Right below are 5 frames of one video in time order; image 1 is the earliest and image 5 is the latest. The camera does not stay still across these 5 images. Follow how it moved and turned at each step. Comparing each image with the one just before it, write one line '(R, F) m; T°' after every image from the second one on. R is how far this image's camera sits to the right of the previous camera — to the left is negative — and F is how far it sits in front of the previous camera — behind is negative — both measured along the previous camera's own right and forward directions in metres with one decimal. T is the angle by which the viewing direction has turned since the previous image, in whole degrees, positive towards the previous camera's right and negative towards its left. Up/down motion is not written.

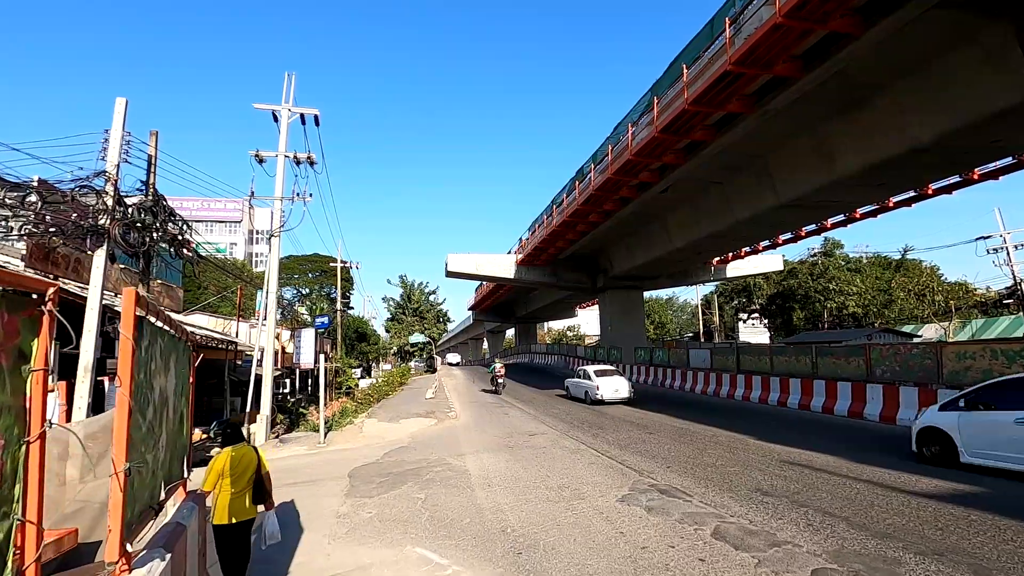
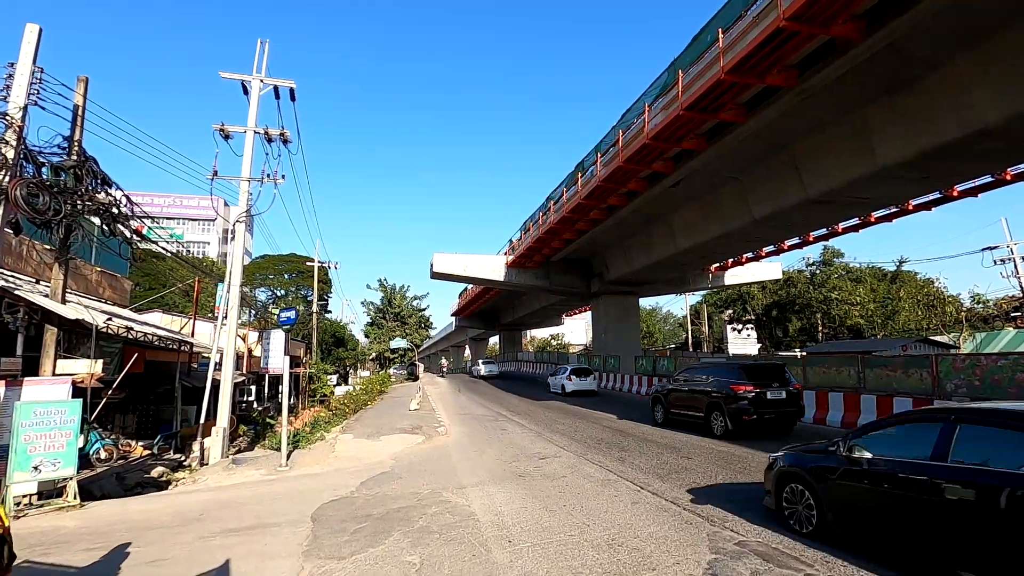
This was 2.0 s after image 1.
(-0.5, +2.1) m; +2°
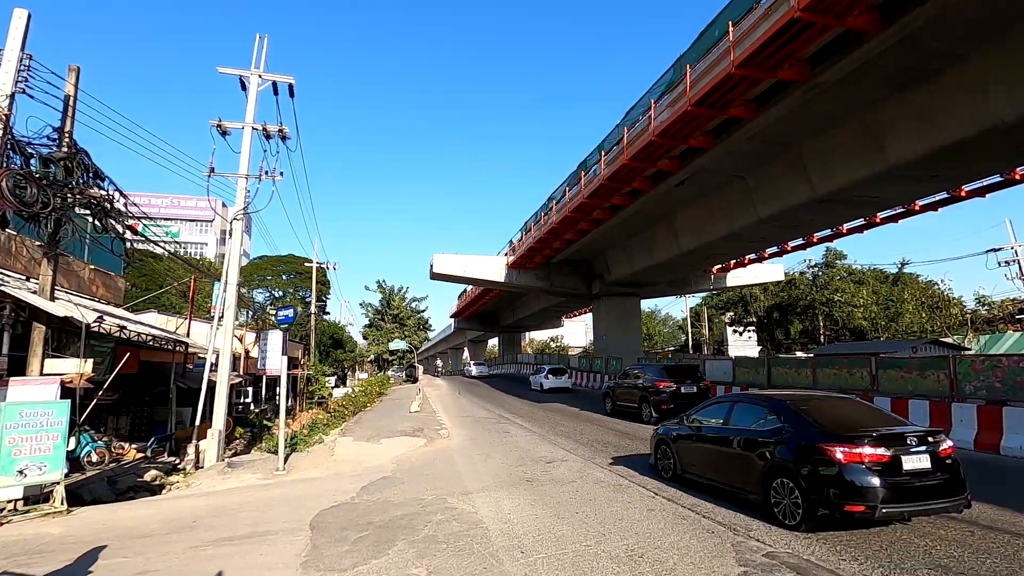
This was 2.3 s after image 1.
(-0.1, +0.3) m; 0°
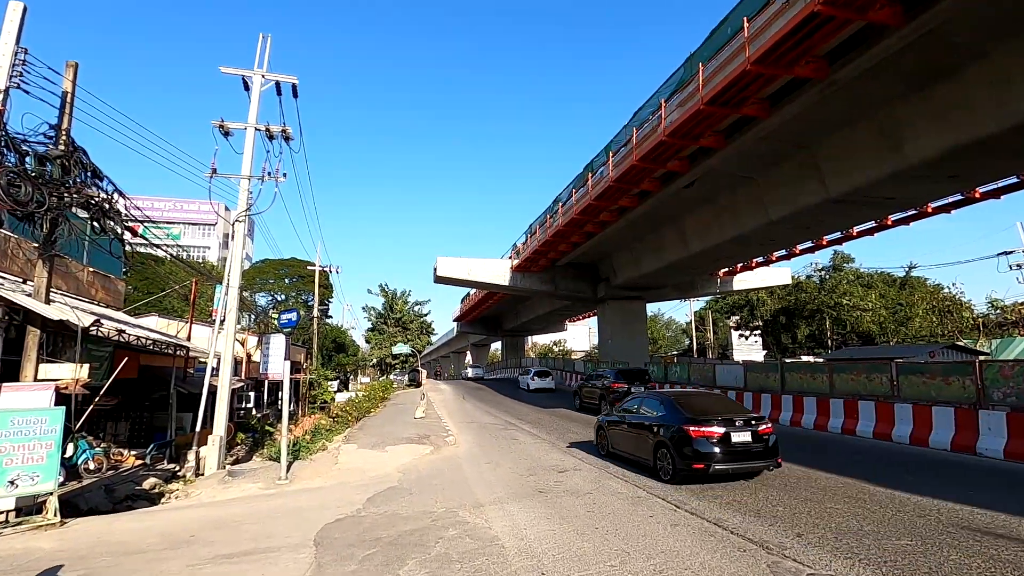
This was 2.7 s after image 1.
(-0.1, +0.3) m; 0°
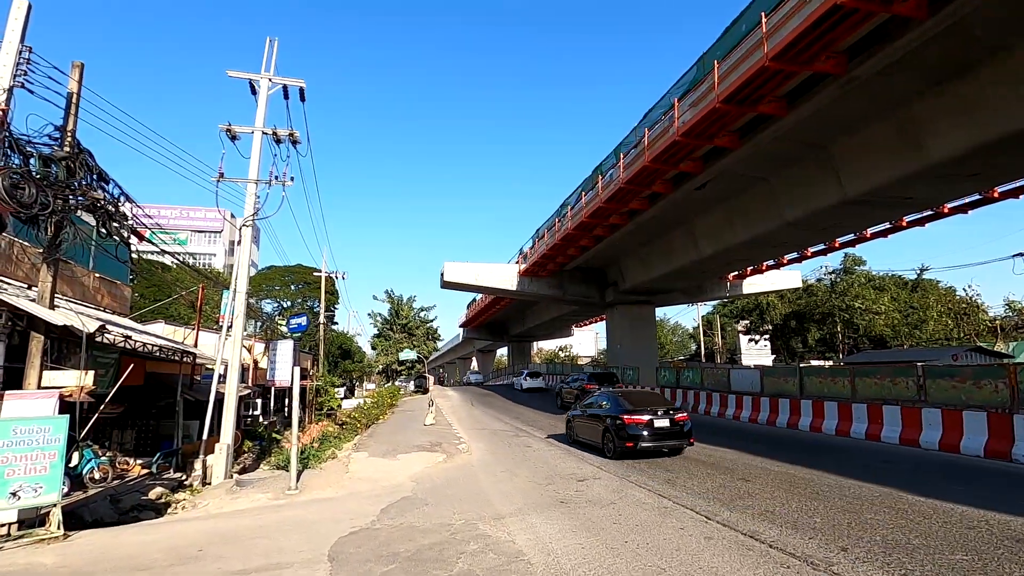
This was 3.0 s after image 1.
(-0.2, +0.3) m; 0°
